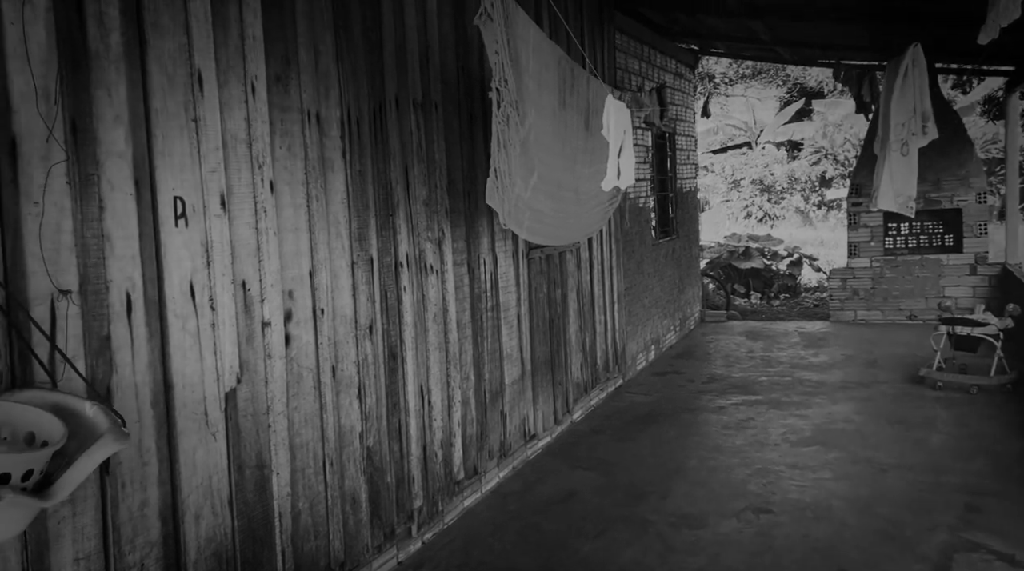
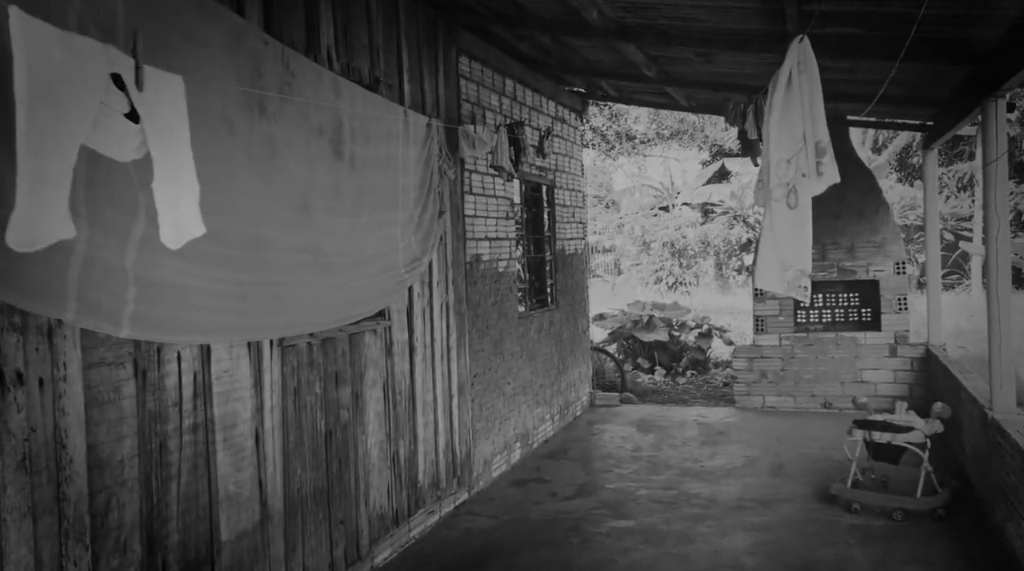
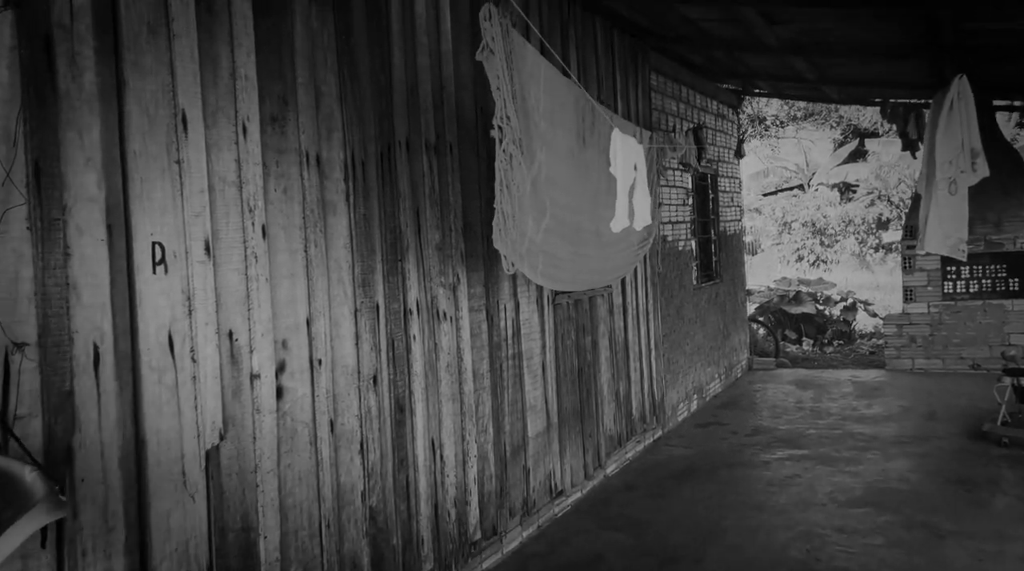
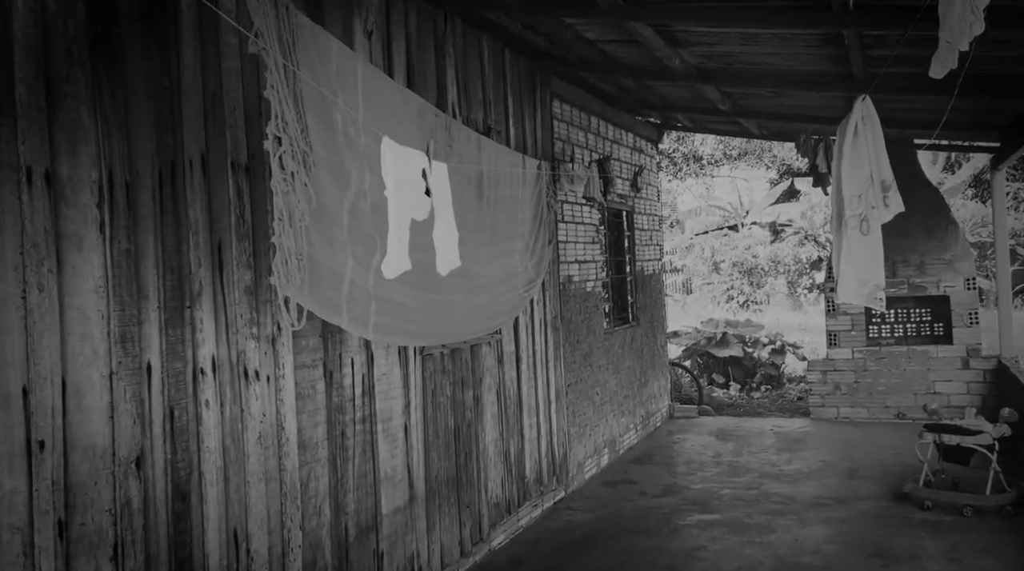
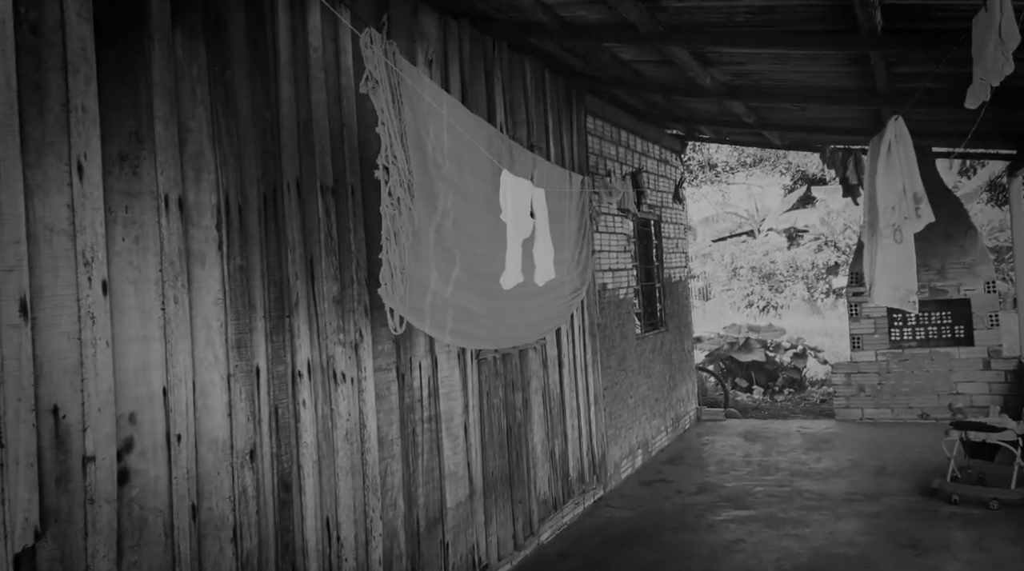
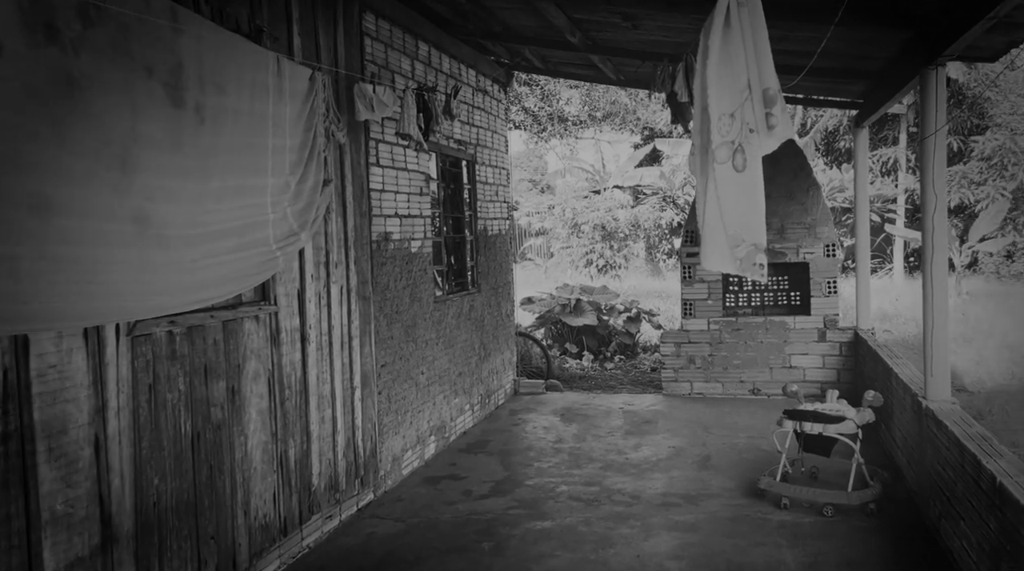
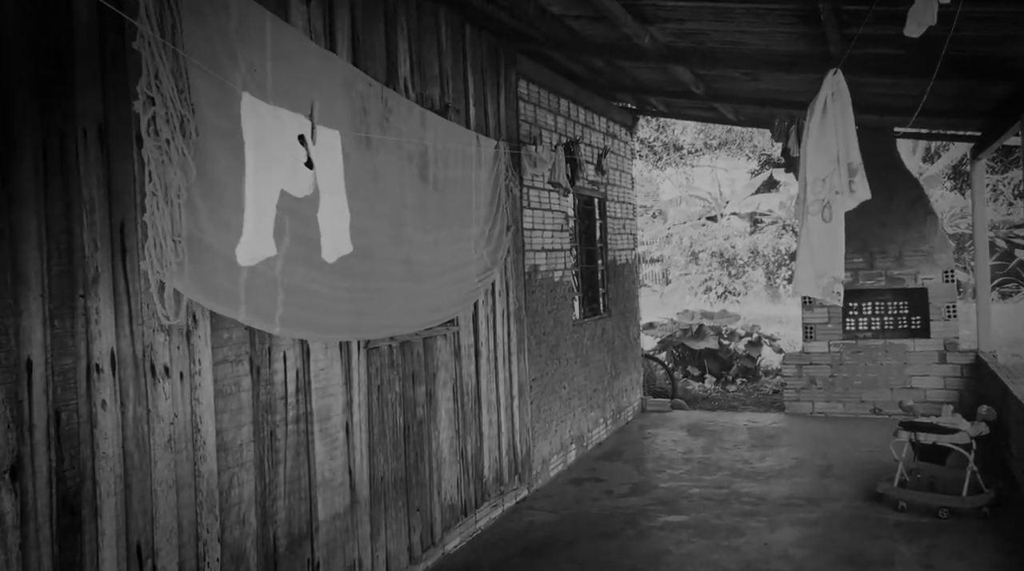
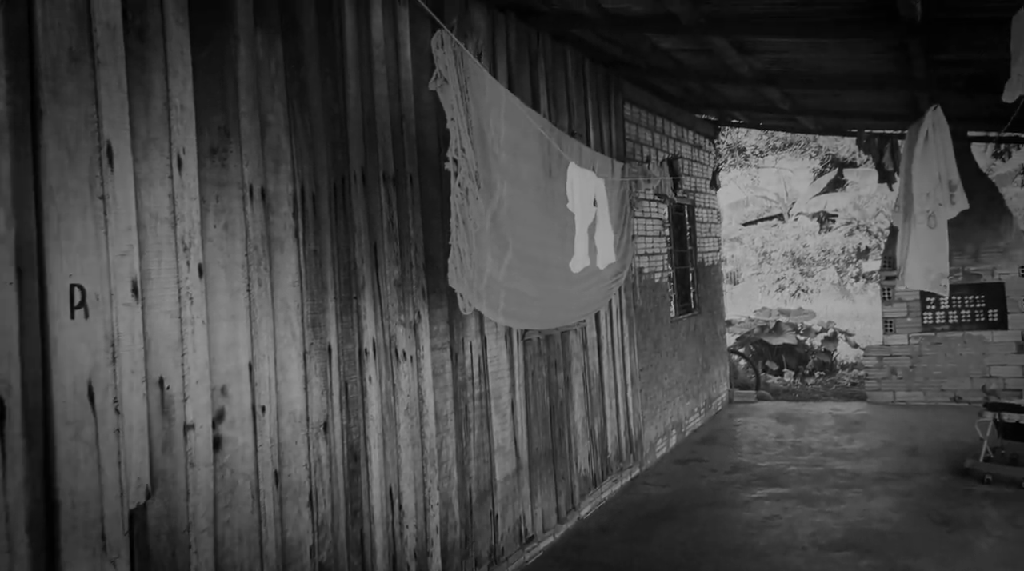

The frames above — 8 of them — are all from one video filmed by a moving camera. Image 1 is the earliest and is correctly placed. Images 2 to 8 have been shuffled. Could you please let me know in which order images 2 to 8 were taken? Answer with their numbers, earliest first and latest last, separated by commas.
3, 8, 5, 4, 7, 2, 6
